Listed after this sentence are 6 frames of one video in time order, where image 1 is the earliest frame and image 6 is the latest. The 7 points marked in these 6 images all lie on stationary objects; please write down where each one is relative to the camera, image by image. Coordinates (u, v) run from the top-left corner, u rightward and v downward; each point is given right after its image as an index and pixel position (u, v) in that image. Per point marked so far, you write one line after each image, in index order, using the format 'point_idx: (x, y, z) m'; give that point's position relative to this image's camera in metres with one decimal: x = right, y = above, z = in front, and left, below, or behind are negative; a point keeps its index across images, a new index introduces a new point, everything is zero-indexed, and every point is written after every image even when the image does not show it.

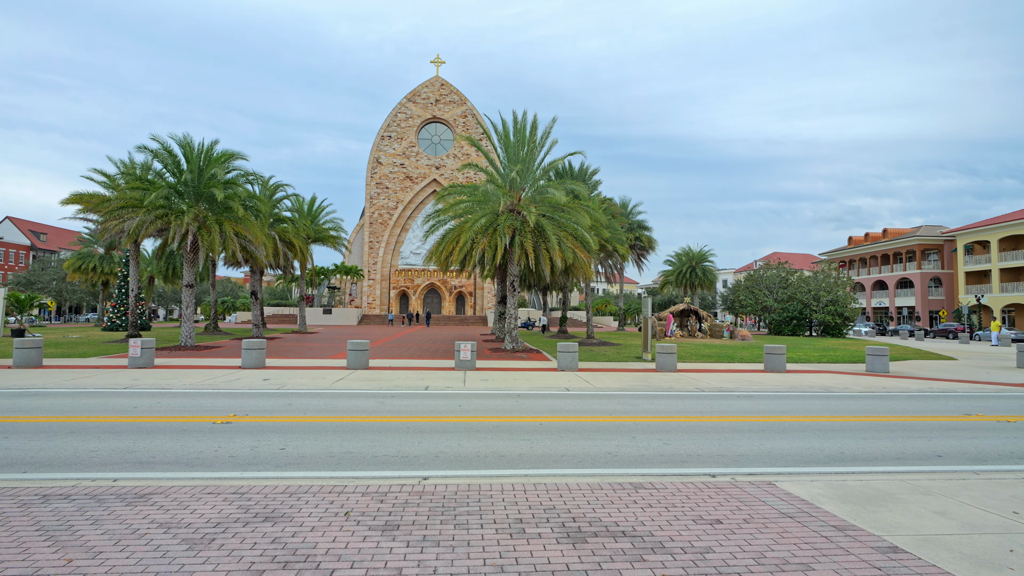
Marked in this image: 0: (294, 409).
0: (-4.2, -2.3, +10.9) m
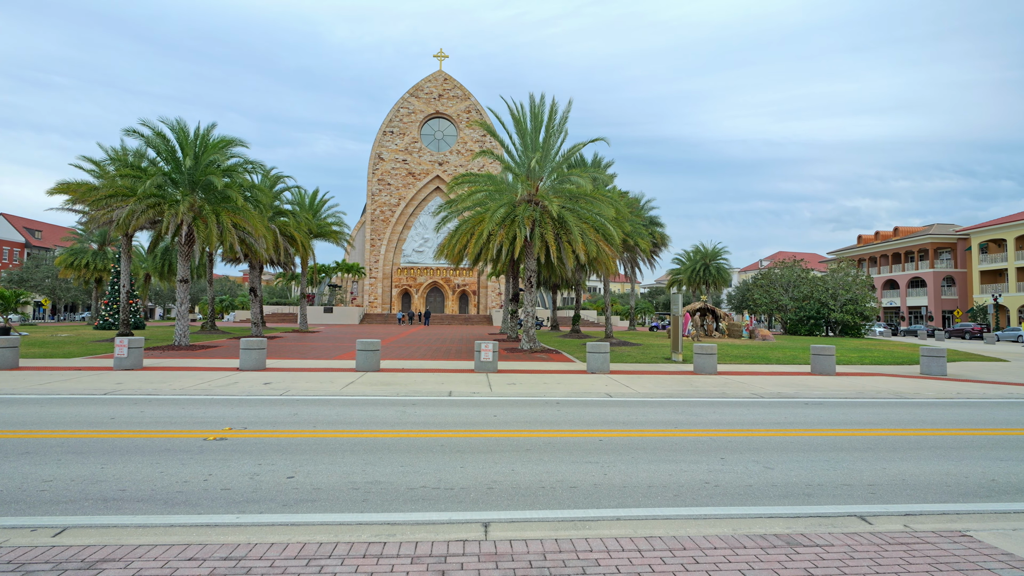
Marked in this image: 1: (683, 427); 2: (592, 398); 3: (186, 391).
0: (-3.4, -2.1, +9.2) m
1: (+2.7, -2.2, +9.0) m
2: (+1.7, -2.3, +11.9) m
3: (-6.9, -2.2, +11.9) m
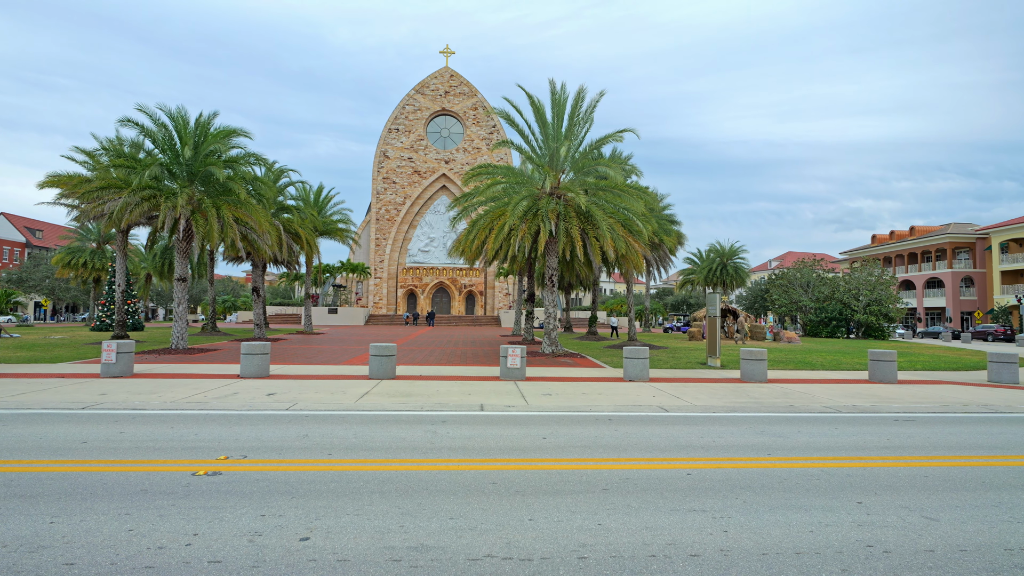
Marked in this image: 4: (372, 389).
0: (-2.7, -2.1, +7.6) m
1: (+3.5, -2.2, +7.4) m
2: (+2.4, -2.3, +10.3) m
3: (-6.1, -2.1, +10.3) m
4: (-3.1, -2.2, +12.4) m
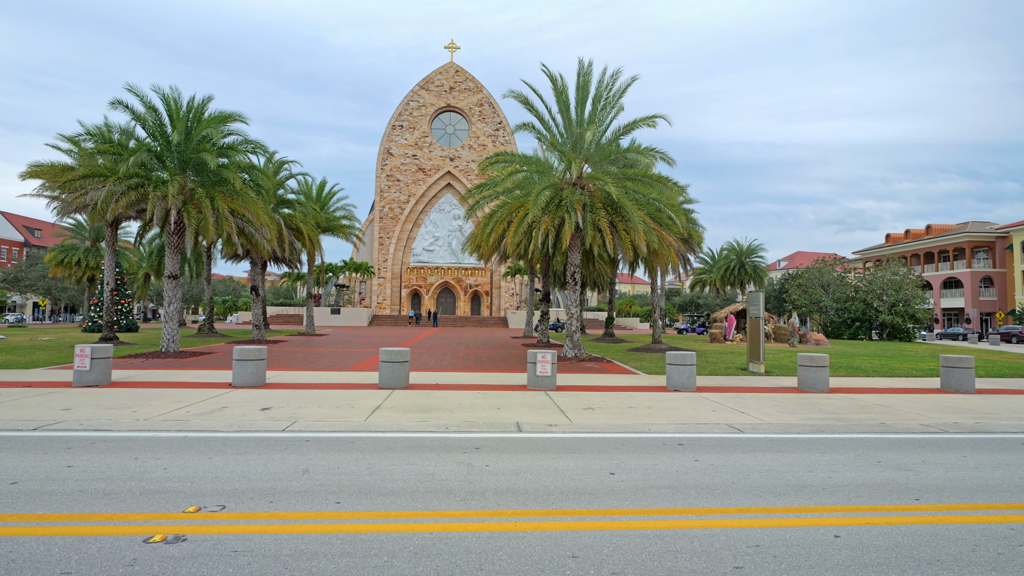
0: (-2.0, -2.0, +5.8) m
1: (+4.1, -2.1, +5.6) m
2: (+3.1, -2.2, +8.5) m
3: (-5.4, -2.0, +8.5) m
4: (-2.4, -2.1, +10.6) m
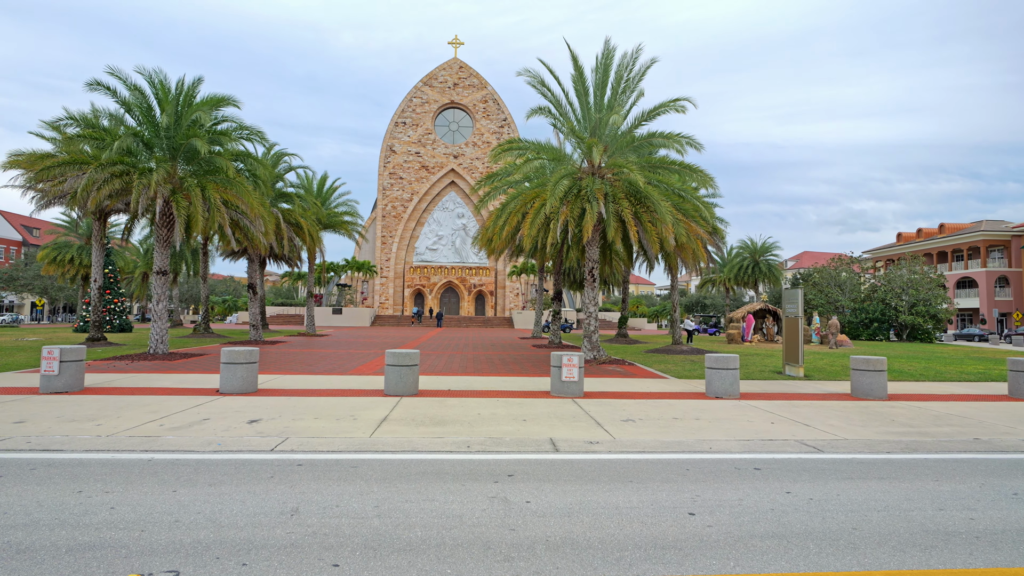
0: (-1.6, -1.9, +4.4) m
1: (+4.6, -2.0, +4.1) m
2: (+3.5, -2.1, +7.0) m
3: (-5.0, -1.9, +7.1) m
4: (-1.9, -2.0, +9.2) m
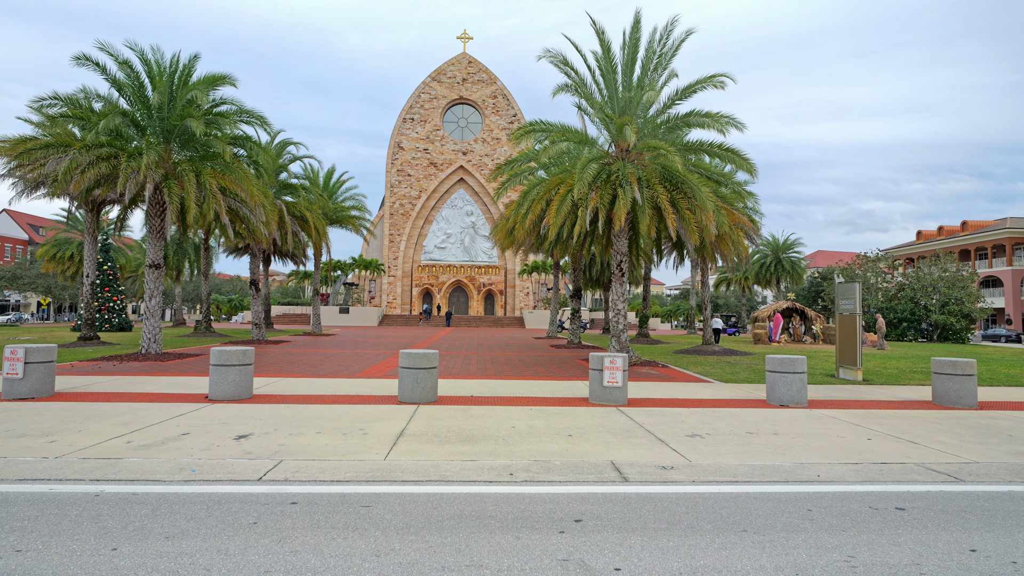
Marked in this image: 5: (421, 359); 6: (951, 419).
0: (-1.1, -1.7, +2.8) m
1: (+5.1, -1.8, +2.5) m
2: (+4.1, -1.9, +5.4) m
3: (-4.4, -1.8, +5.6) m
4: (-1.4, -1.9, +7.6) m
5: (-1.5, -1.2, +9.8) m
6: (+7.1, -2.1, +9.1) m
